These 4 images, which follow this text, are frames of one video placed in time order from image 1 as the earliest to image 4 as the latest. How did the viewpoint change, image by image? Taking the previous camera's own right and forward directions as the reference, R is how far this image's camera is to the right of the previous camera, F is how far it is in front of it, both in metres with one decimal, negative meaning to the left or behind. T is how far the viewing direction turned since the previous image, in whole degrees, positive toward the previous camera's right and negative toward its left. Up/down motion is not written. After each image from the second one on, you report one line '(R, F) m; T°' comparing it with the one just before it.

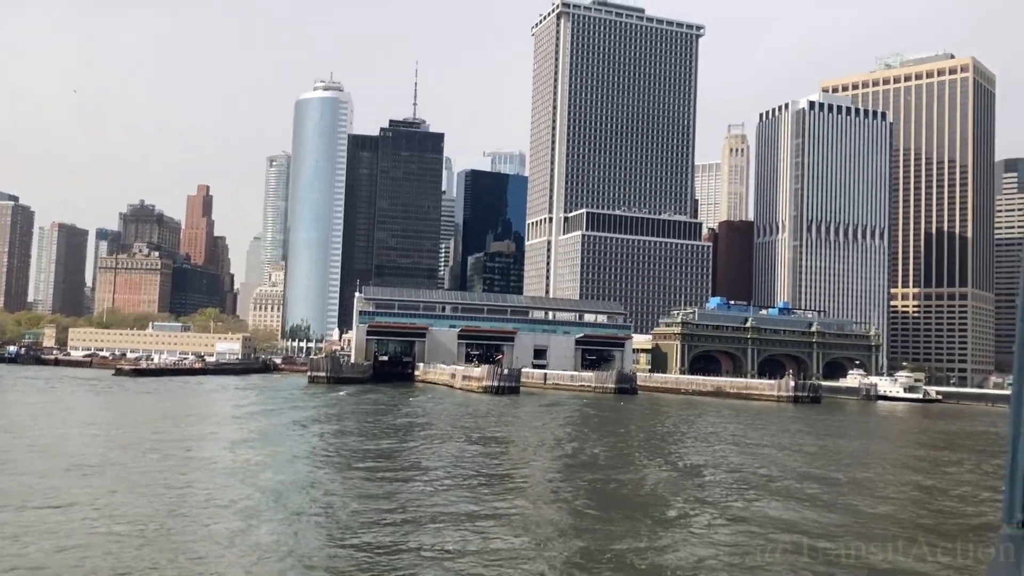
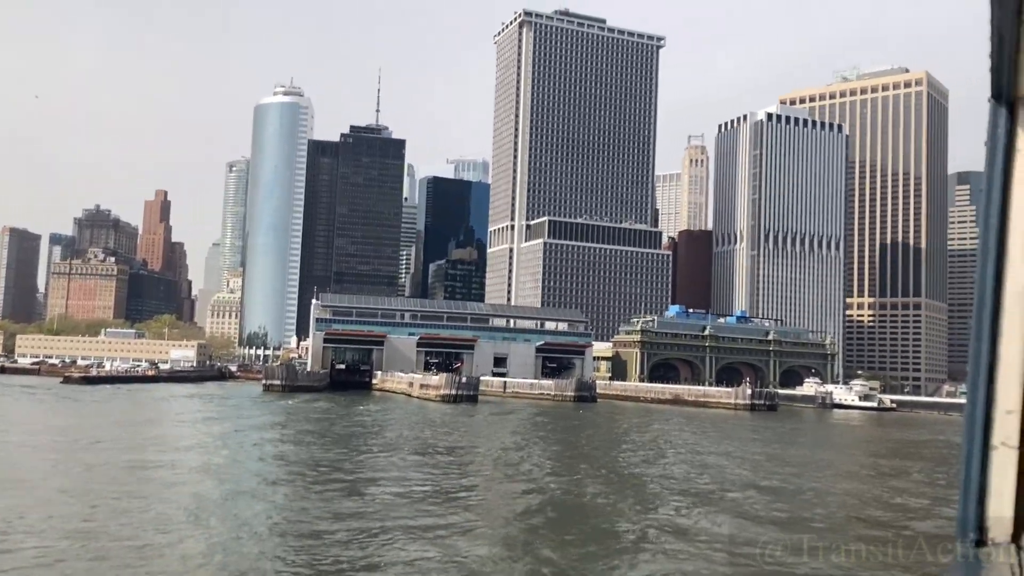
(+0.7, +0.3) m; +3°
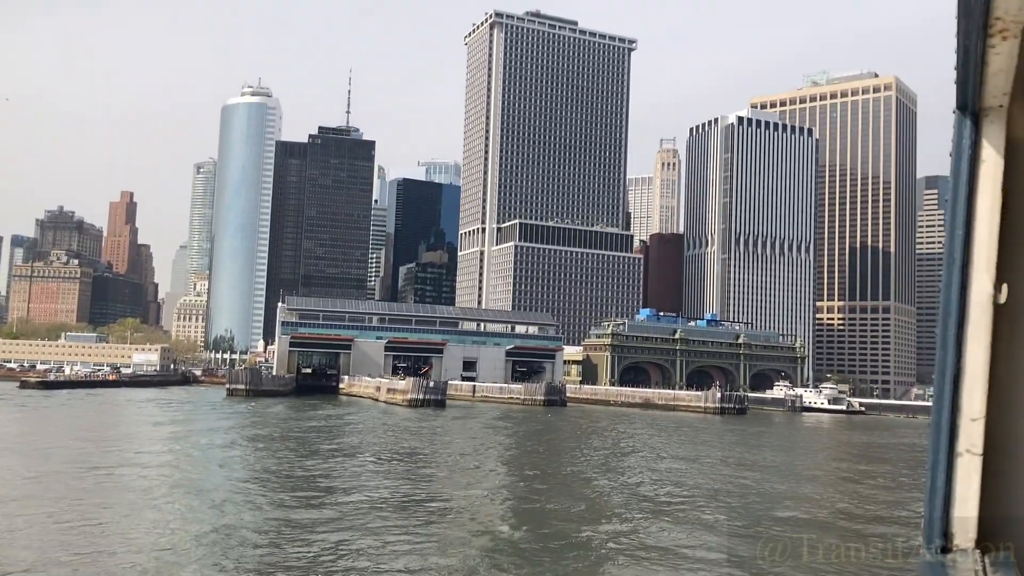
(+0.6, +1.1) m; +2°
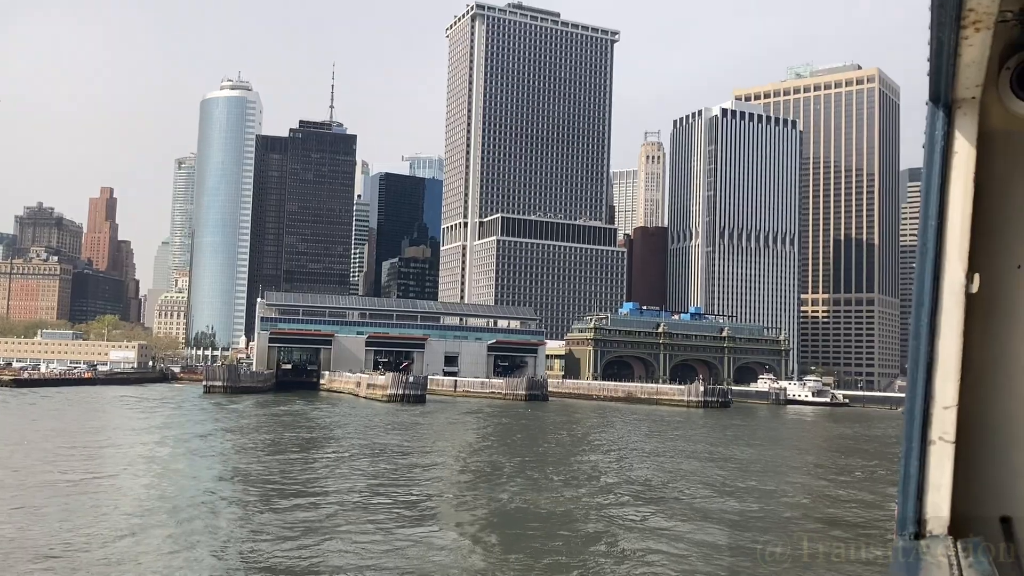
(+0.8, +0.7) m; +1°
